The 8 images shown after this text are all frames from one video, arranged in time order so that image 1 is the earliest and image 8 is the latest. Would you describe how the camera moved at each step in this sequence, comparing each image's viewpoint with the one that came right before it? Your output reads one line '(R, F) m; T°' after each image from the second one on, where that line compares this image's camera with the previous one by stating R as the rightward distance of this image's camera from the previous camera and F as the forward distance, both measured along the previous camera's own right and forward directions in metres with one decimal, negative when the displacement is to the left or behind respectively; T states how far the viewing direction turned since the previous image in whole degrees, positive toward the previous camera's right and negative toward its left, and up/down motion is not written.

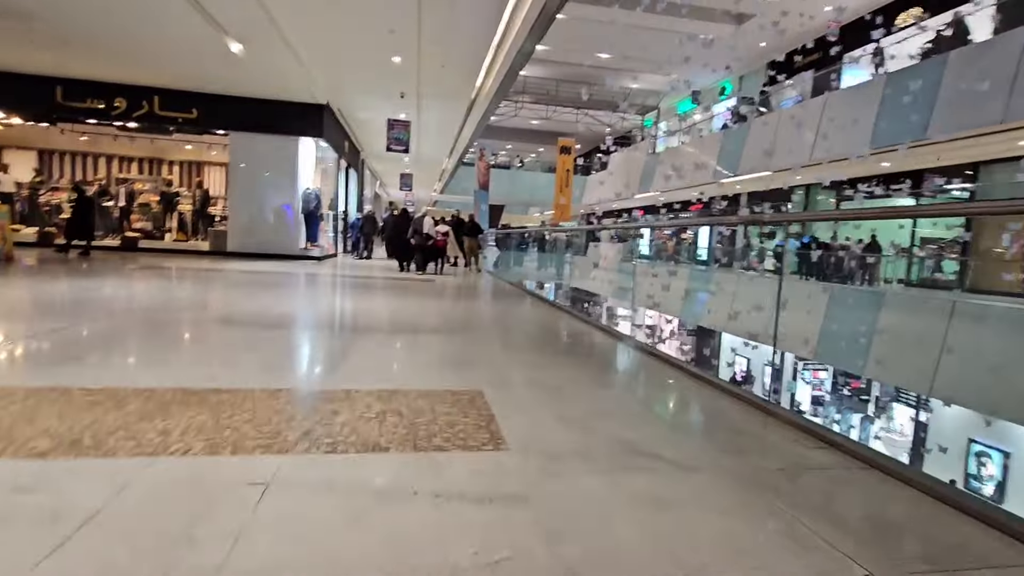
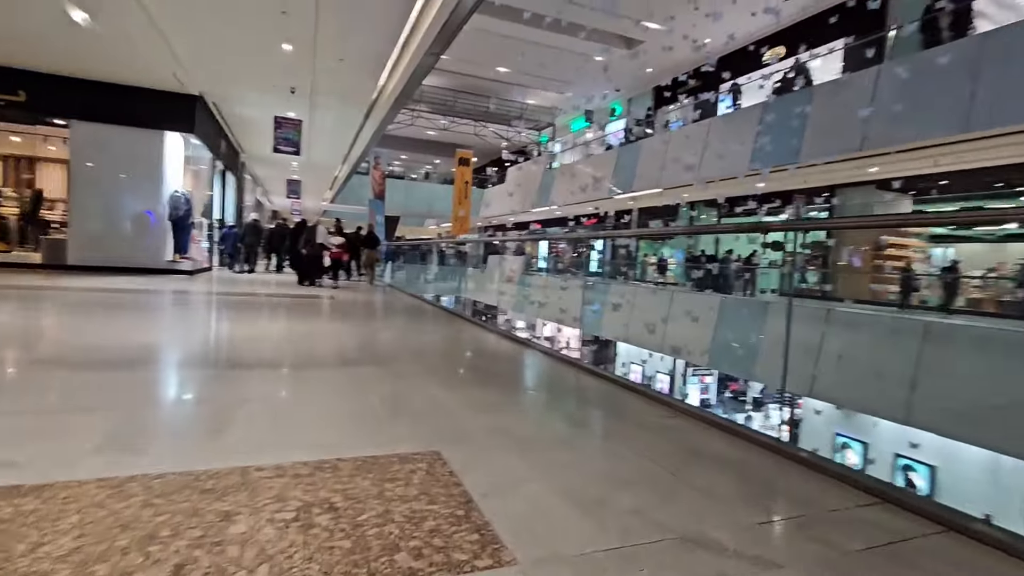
(-0.1, +0.3) m; +12°
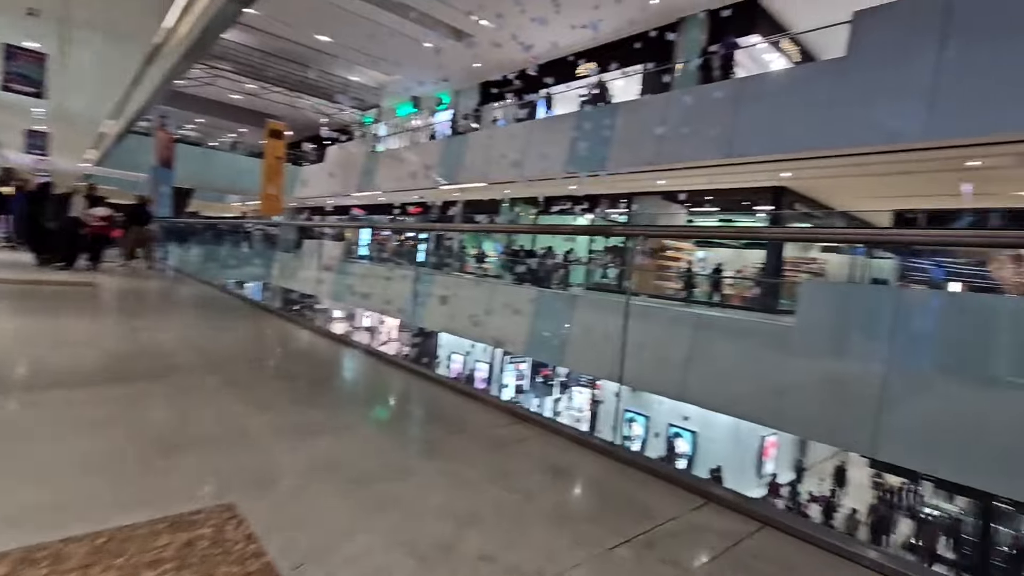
(0.0, +0.1) m; +20°
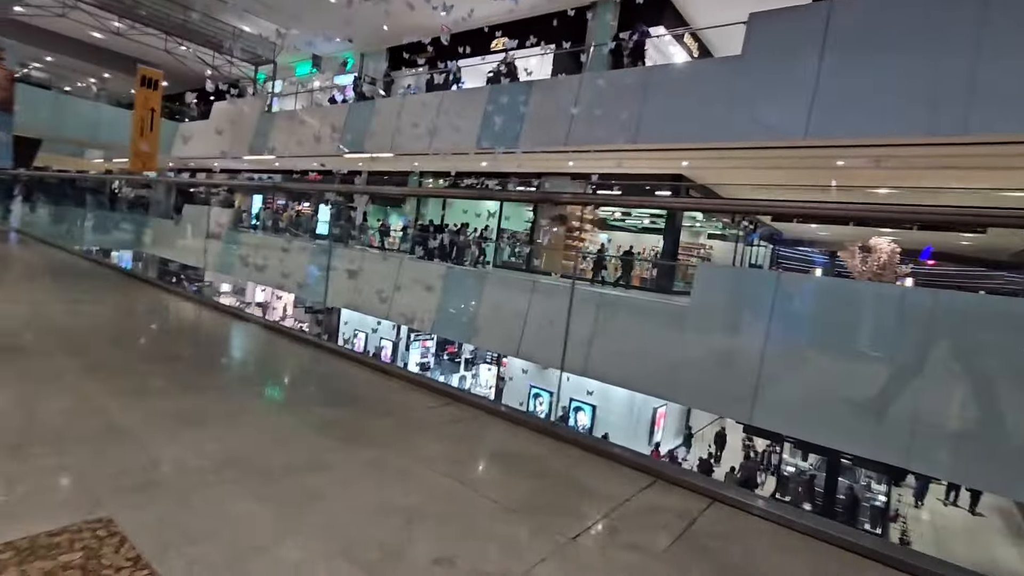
(-0.1, +0.1) m; +11°
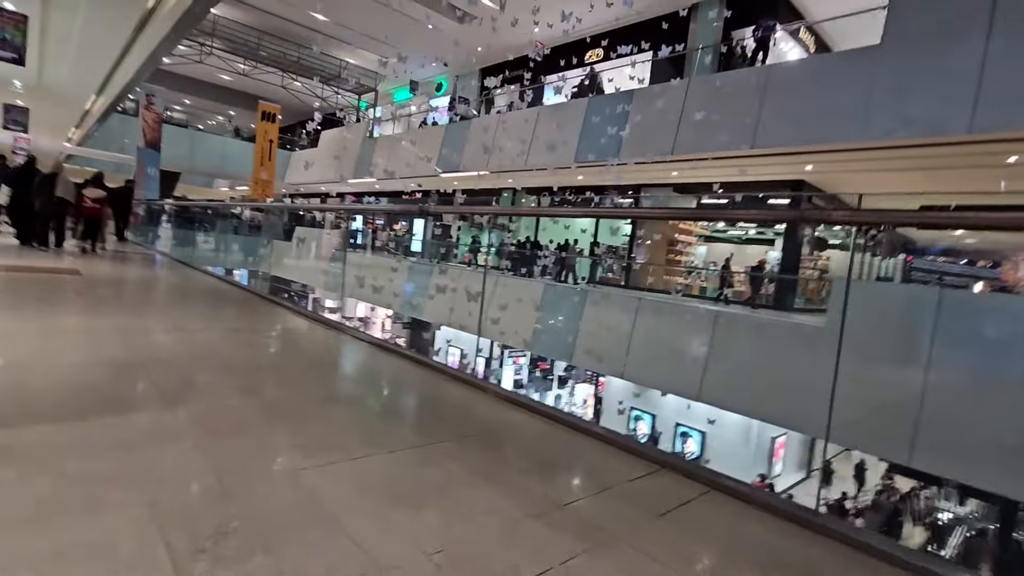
(-0.2, +0.2) m; -9°
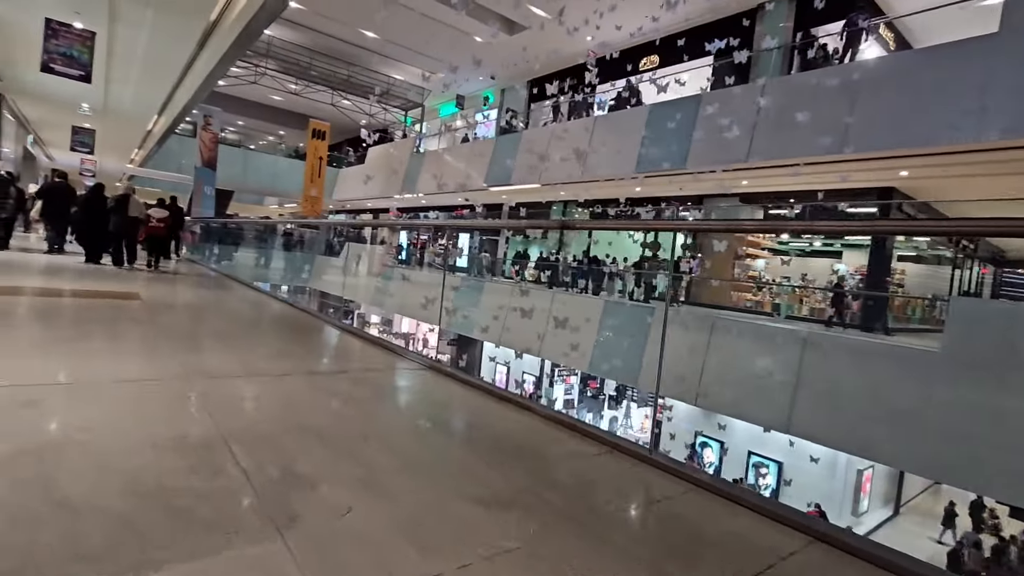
(-0.3, +0.3) m; -4°
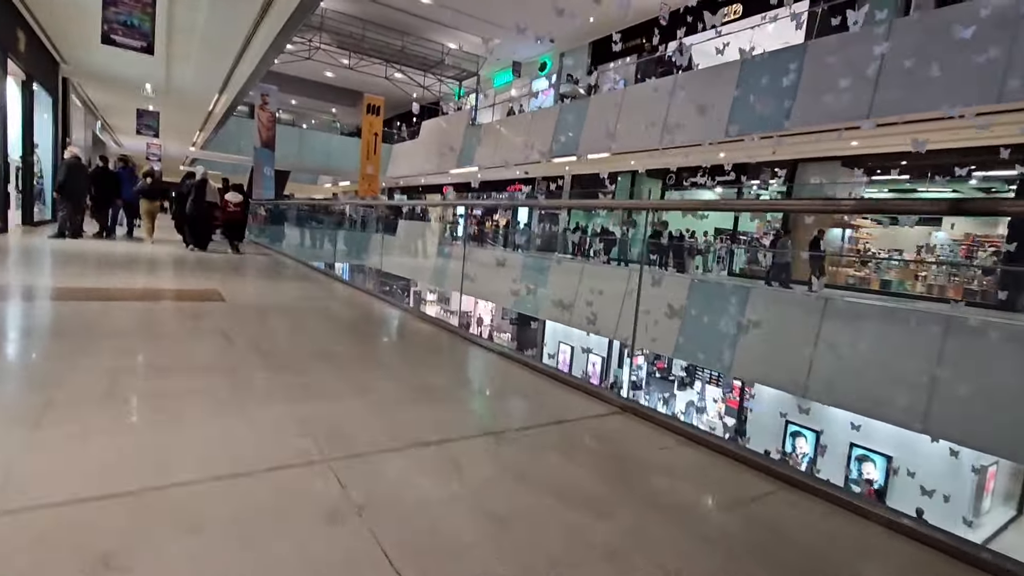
(-0.4, +0.4) m; -5°
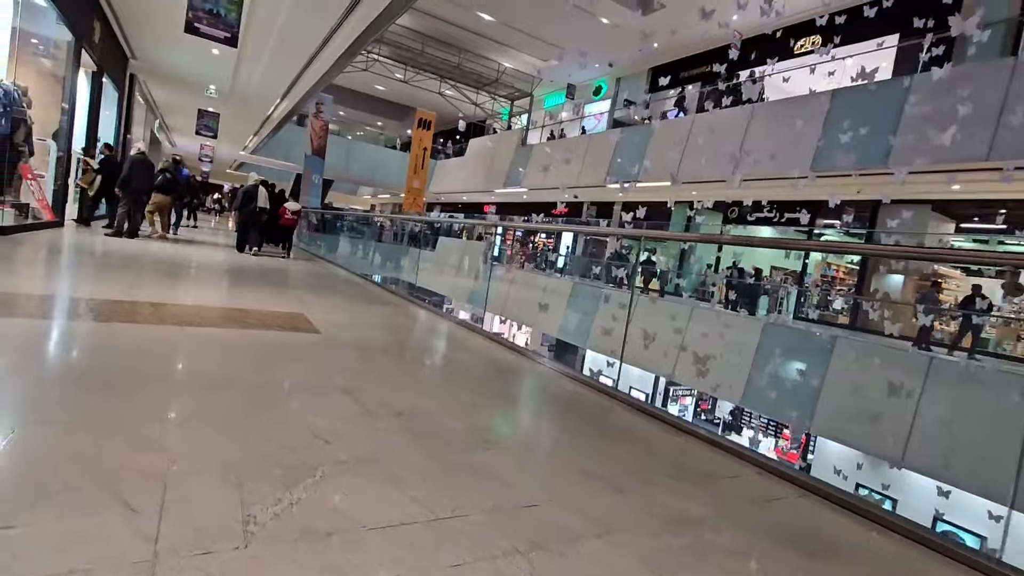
(-0.4, +0.3) m; -3°
